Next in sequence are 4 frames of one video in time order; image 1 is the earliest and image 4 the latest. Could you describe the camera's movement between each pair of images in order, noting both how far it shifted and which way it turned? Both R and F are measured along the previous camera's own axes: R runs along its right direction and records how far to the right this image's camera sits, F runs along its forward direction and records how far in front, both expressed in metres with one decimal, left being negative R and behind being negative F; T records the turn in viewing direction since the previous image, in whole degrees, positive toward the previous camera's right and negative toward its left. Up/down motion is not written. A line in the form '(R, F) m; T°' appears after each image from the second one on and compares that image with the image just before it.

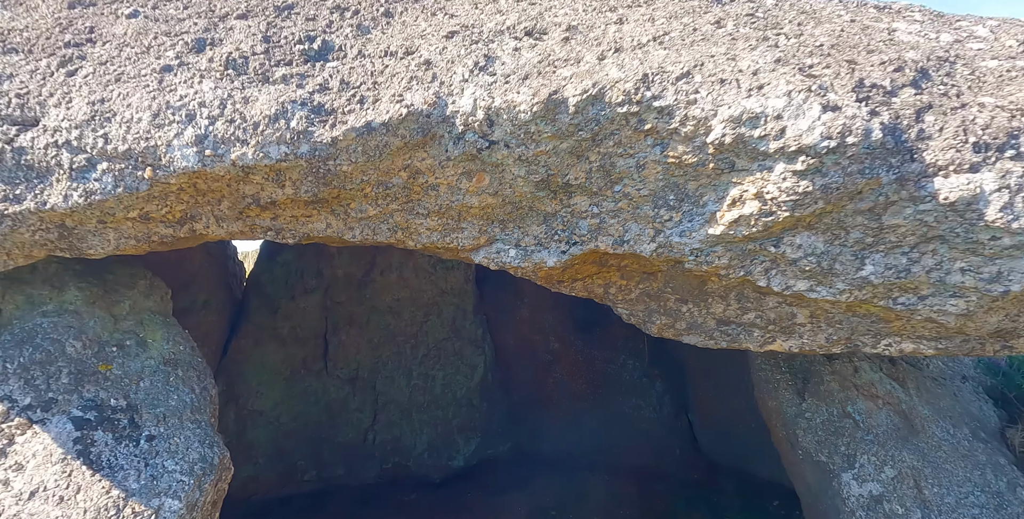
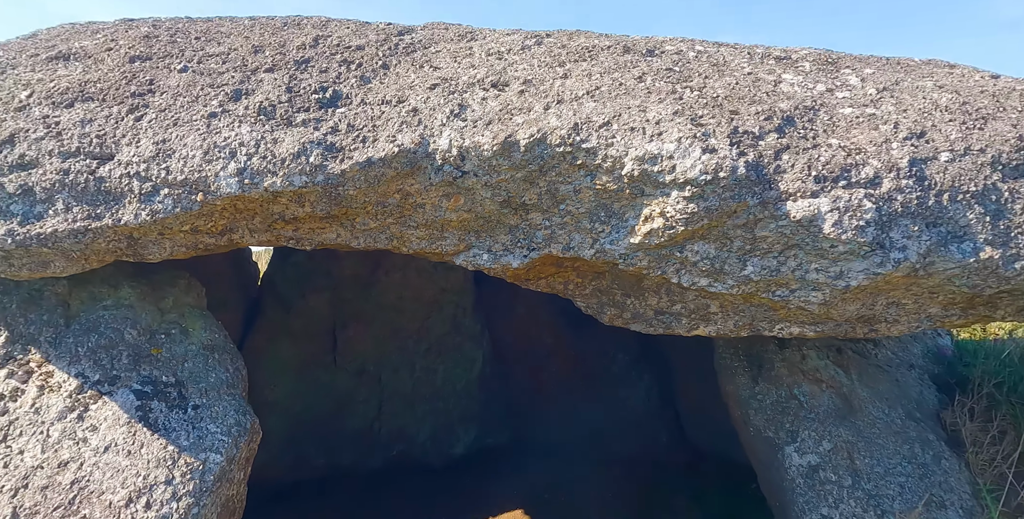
(+0.1, -0.3) m; -1°
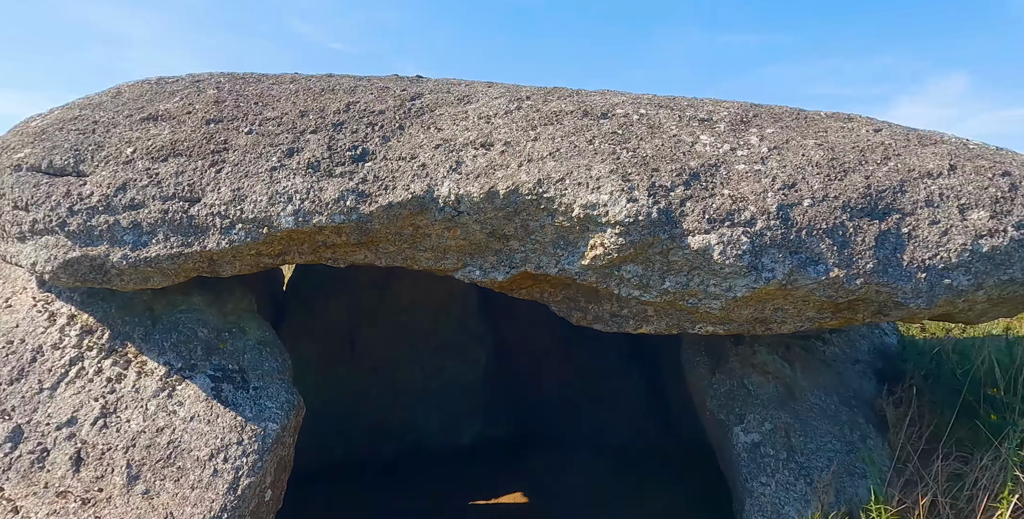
(+0.1, -0.4) m; -1°
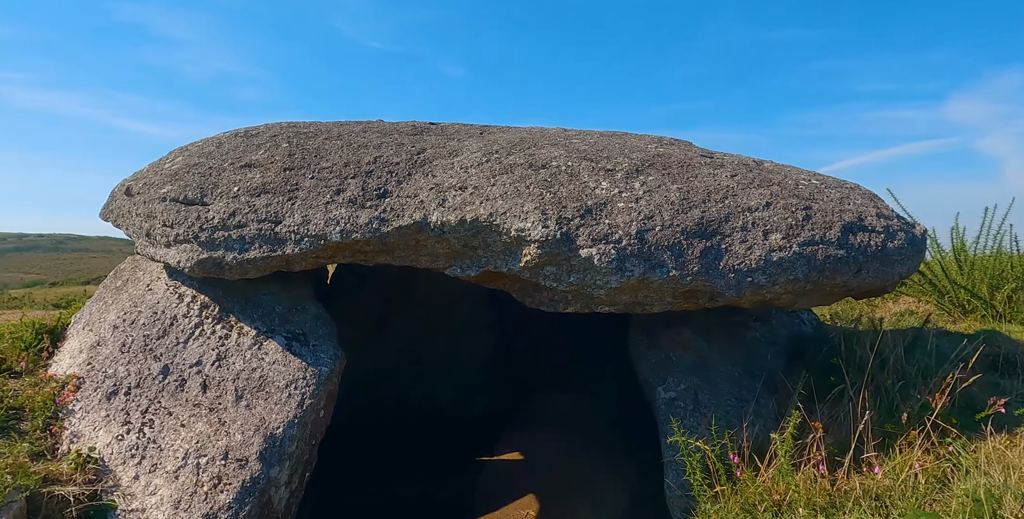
(+0.3, -0.9) m; -3°
